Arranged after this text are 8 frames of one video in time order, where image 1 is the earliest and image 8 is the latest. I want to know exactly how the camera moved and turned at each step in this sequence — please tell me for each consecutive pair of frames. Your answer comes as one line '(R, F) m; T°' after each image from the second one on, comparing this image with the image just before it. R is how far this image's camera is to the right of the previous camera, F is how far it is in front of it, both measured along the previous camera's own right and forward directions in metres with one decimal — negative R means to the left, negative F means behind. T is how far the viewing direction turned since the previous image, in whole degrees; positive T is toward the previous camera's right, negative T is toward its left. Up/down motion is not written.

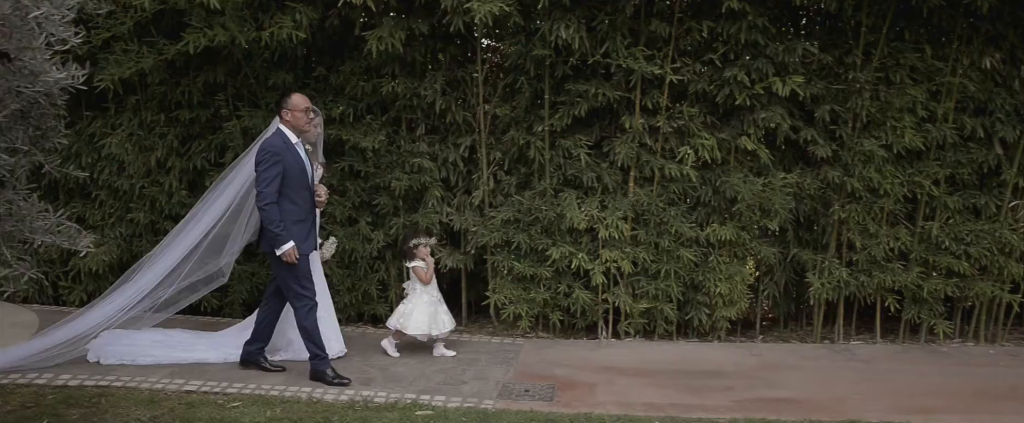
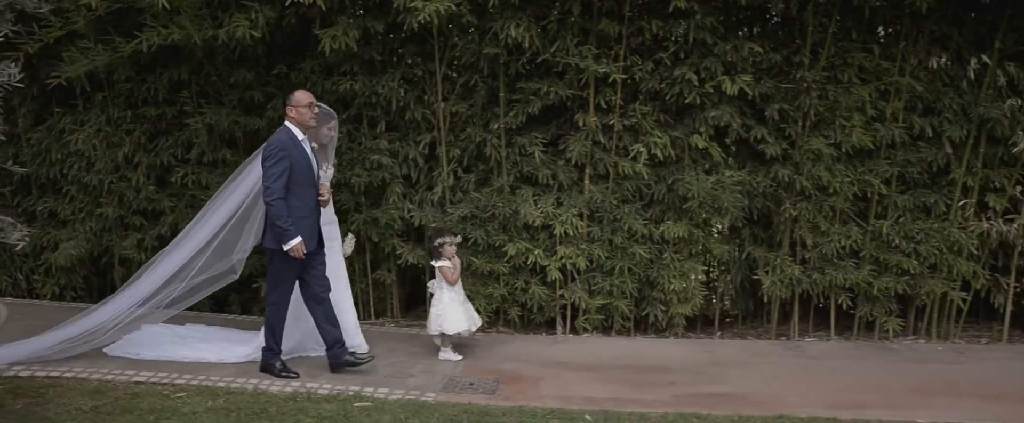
(+0.3, -0.1) m; -1°
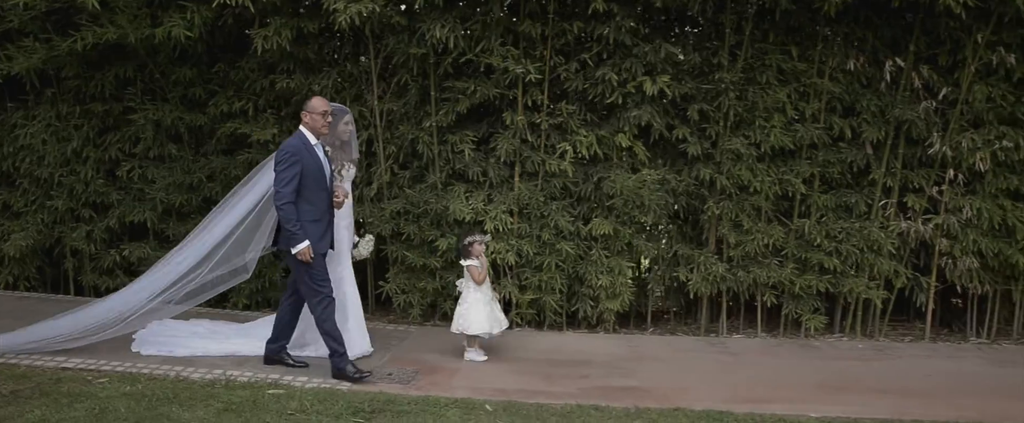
(+0.5, -0.1) m; -1°
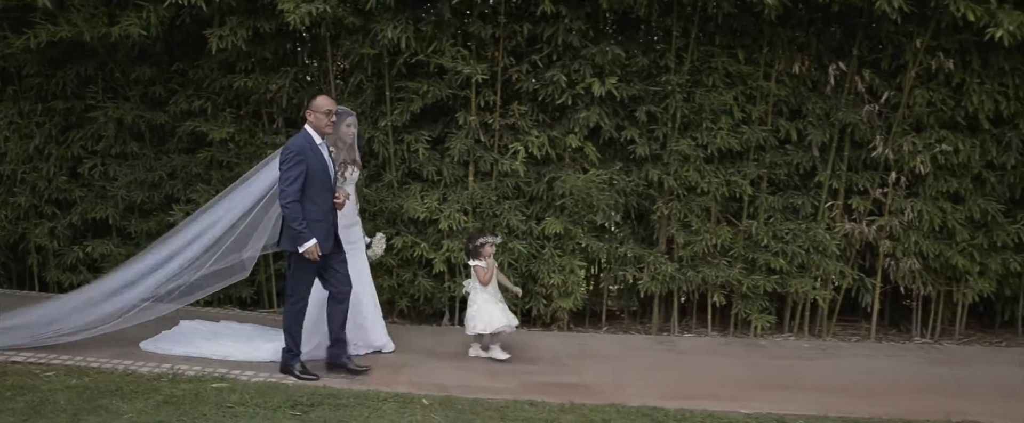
(+0.3, -0.1) m; 0°
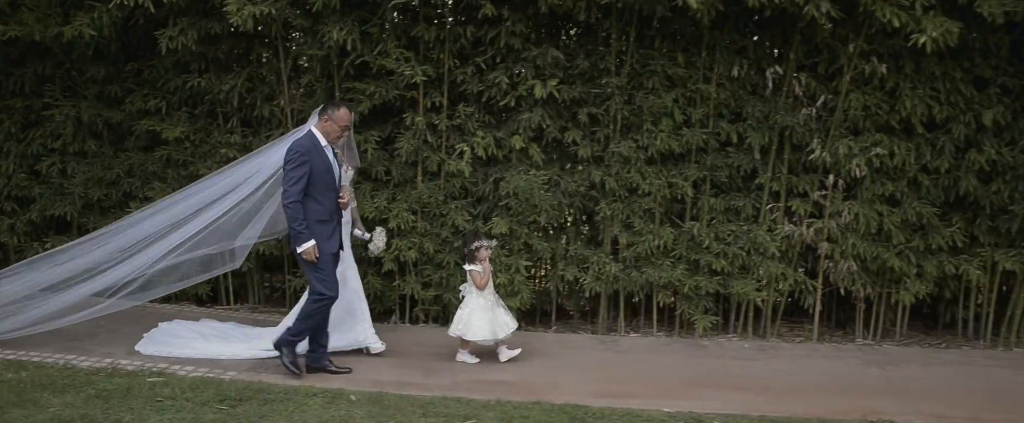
(+0.4, -0.1) m; 0°
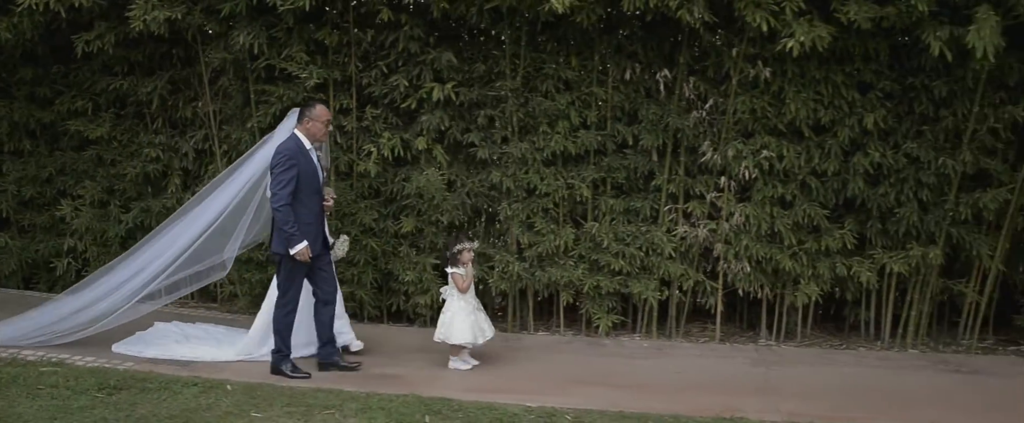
(+0.8, -0.1) m; -1°
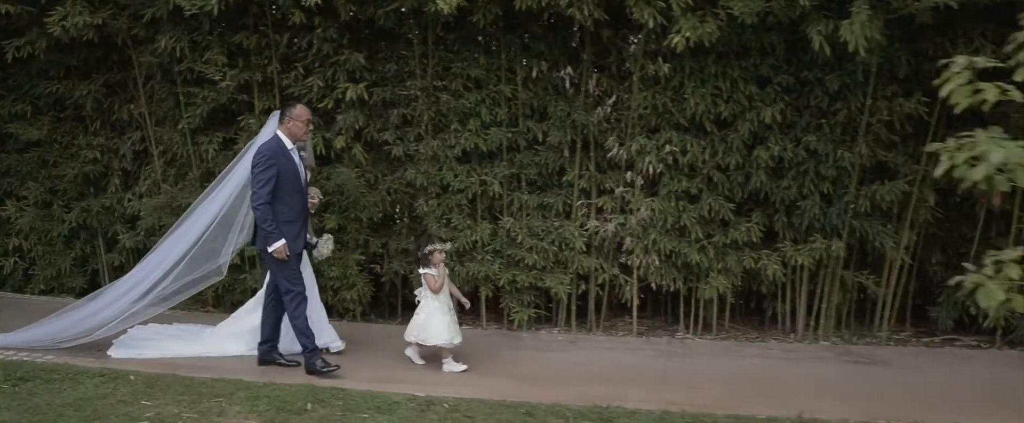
(+0.7, -0.1) m; -1°
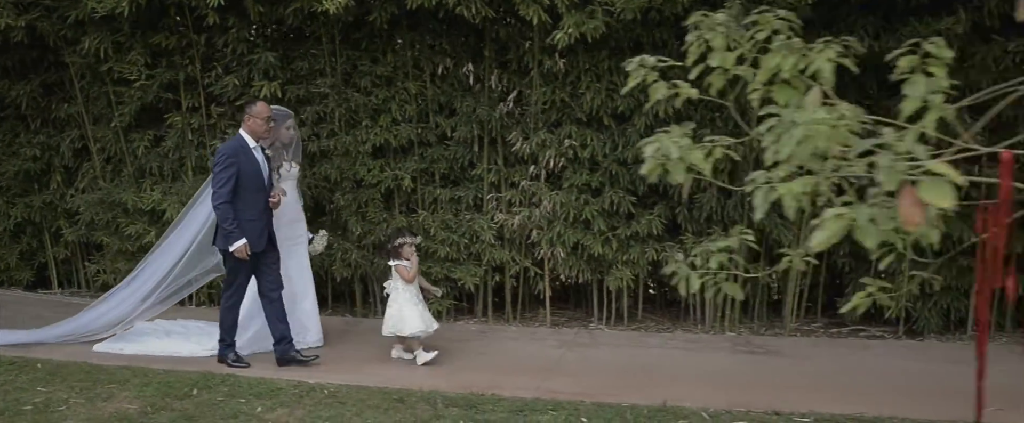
(+0.7, -0.1) m; -1°
